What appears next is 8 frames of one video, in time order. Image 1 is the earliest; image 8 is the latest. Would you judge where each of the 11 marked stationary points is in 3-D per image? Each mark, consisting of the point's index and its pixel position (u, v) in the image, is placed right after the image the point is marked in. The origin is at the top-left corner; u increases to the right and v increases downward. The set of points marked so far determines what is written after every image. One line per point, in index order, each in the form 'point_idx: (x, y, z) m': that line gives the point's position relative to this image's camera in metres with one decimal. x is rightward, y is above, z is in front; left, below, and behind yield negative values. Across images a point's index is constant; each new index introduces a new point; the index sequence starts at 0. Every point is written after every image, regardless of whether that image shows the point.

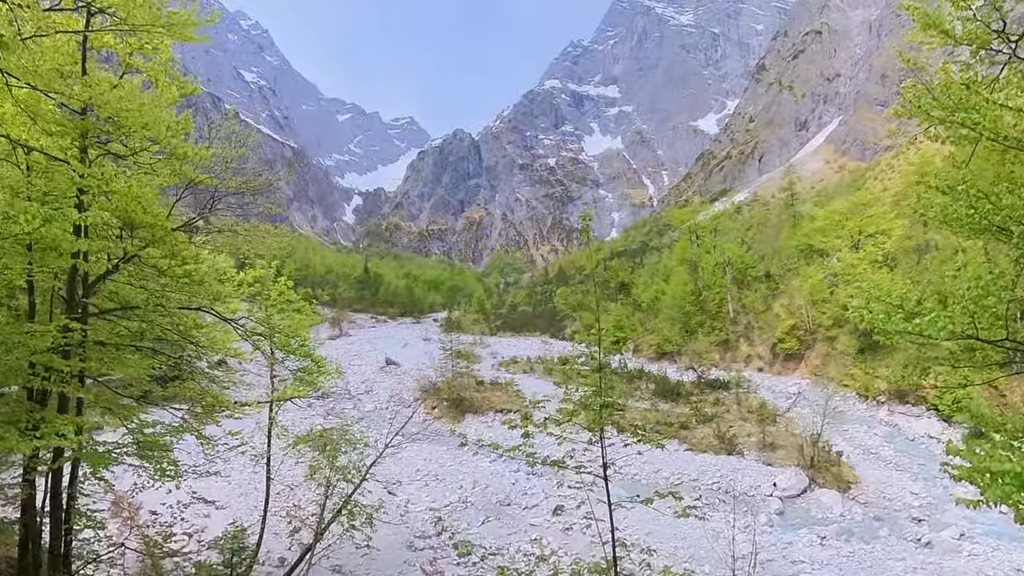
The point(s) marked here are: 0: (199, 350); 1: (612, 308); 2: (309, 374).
0: (-5.3, -1.2, +11.6) m
1: (+1.7, -0.3, +11.5) m
2: (-3.5, -1.6, +11.6) m
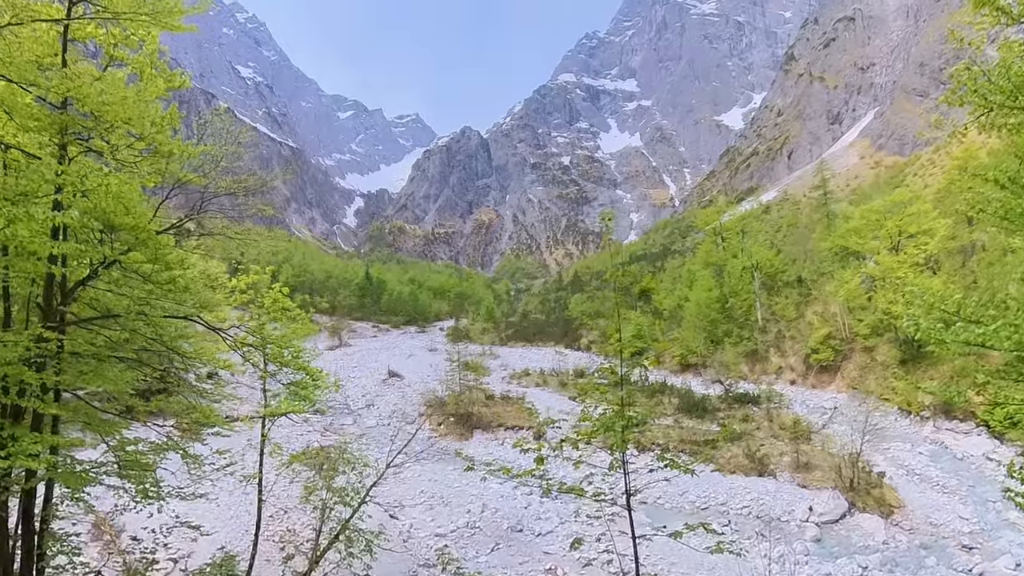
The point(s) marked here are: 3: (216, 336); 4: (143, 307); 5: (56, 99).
0: (-5.2, -1.3, +10.8) m
1: (+1.9, -0.4, +10.5) m
2: (-3.4, -1.7, +10.7) m
3: (-5.9, -1.0, +12.9) m
4: (-5.3, -0.3, +9.9) m
5: (-6.2, +2.6, +9.3) m
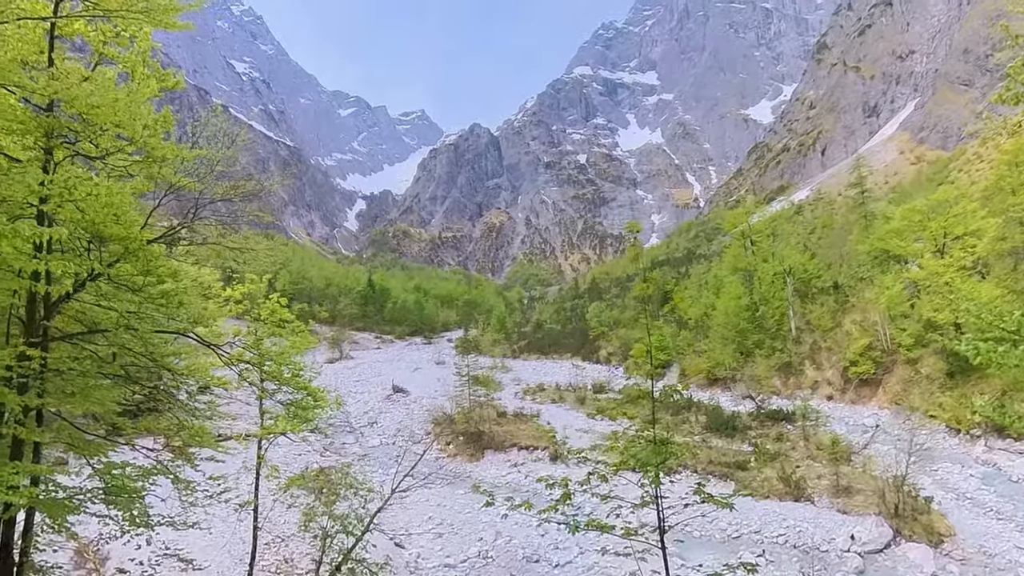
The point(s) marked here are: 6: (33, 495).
0: (-5.0, -1.5, +9.9) m
1: (+2.1, -0.6, +9.5) m
2: (-3.2, -1.9, +9.9) m
3: (-5.7, -1.2, +12.1) m
4: (-5.1, -0.5, +9.1) m
5: (-6.1, +2.4, +8.5) m
6: (-6.2, -2.7, +8.4) m
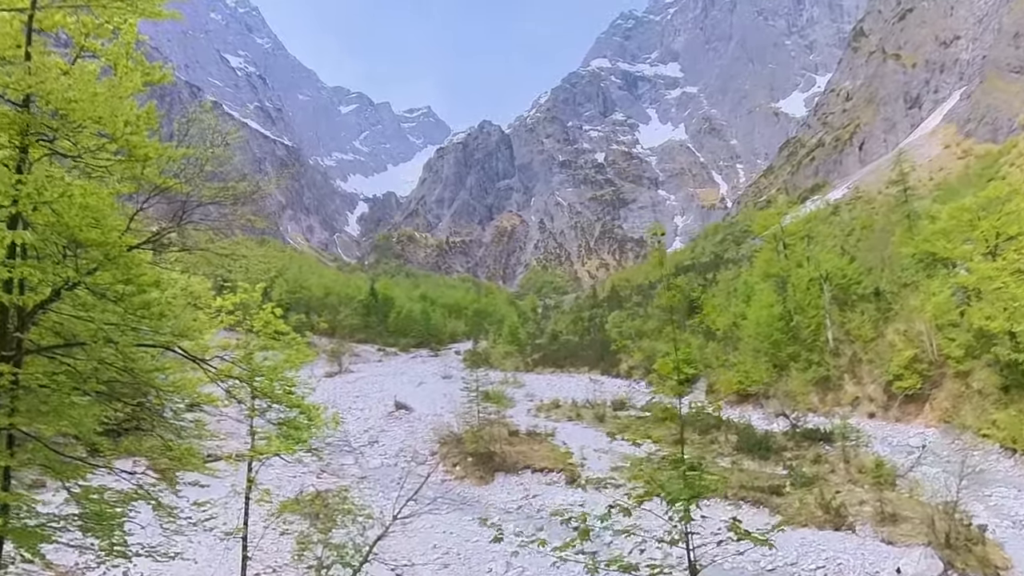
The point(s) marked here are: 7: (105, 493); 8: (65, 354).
0: (-4.8, -1.6, +9.2) m
1: (+2.2, -0.7, +8.5) m
2: (-3.0, -2.0, +9.1) m
3: (-5.5, -1.3, +11.5) m
4: (-5.0, -0.7, +8.4) m
5: (-6.0, +2.2, +7.8) m
6: (-6.1, -2.8, +7.8) m
7: (-5.2, -2.6, +8.4) m
8: (-5.6, -0.9, +8.4) m
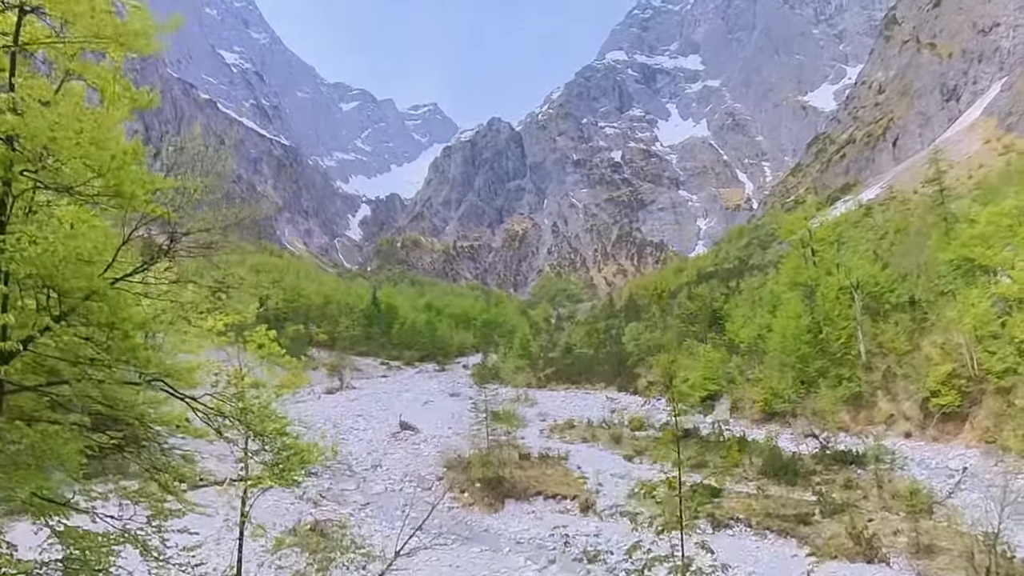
0: (-4.7, -1.9, +8.6) m
1: (+2.3, -1.0, +7.8) m
2: (-2.9, -2.3, +8.5) m
3: (-5.3, -1.5, +10.8) m
4: (-4.9, -0.9, +7.7) m
5: (-5.8, +2.0, +7.1) m
6: (-5.9, -3.1, +7.2) m
7: (-5.0, -2.9, +7.8) m
8: (-5.5, -1.2, +7.7) m
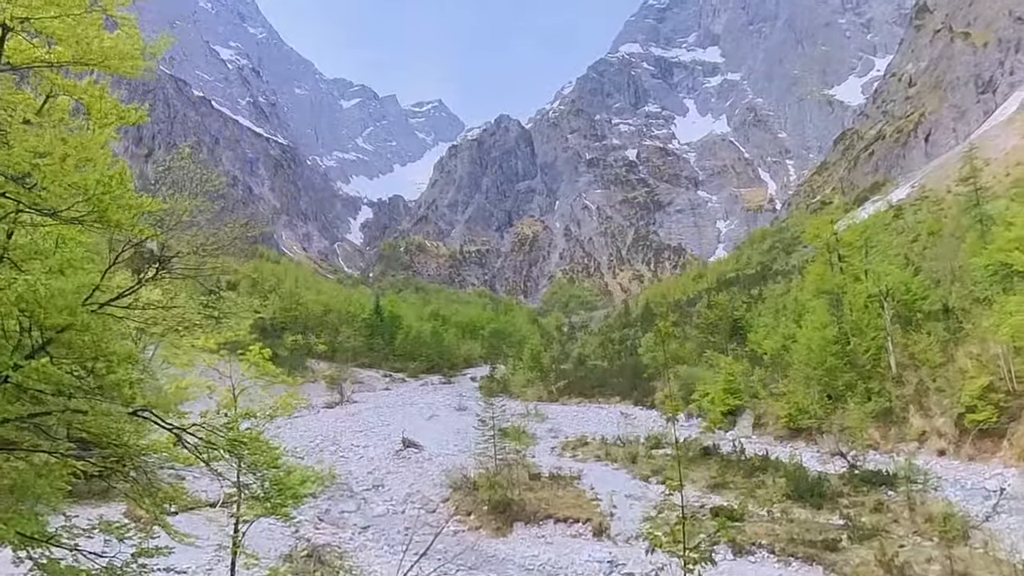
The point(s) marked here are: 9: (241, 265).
0: (-4.5, -2.0, +8.1) m
1: (+2.5, -1.2, +7.2) m
2: (-2.8, -2.4, +8.0) m
3: (-5.1, -1.6, +10.3) m
4: (-4.7, -1.1, +7.2) m
5: (-5.7, +1.8, +6.5) m
6: (-5.8, -3.3, +6.7) m
7: (-4.9, -3.1, +7.4) m
8: (-5.4, -1.4, +7.2) m
9: (-4.0, +0.5, +9.8) m
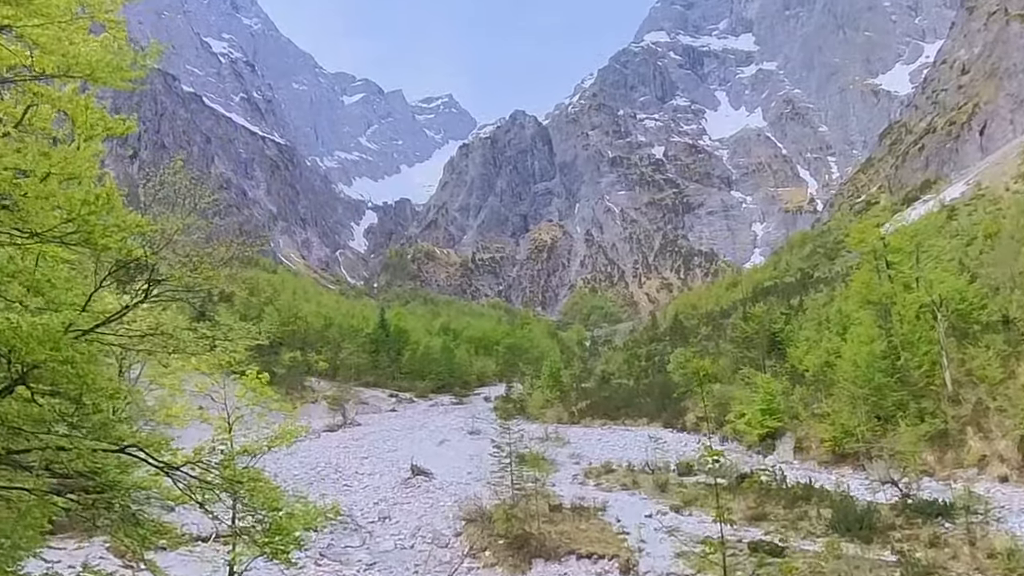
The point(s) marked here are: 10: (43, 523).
0: (-4.3, -2.3, +7.4) m
1: (+2.6, -1.4, +6.3) m
2: (-2.6, -2.6, +7.2) m
3: (-4.9, -1.8, +9.6) m
4: (-4.6, -1.3, +6.5) m
5: (-5.5, +1.5, +5.8) m
6: (-5.6, -3.5, +6.1) m
7: (-4.7, -3.3, +6.7) m
8: (-5.2, -1.6, +6.5) m
9: (-3.7, +0.3, +9.0) m
10: (-5.1, -2.5, +7.0) m
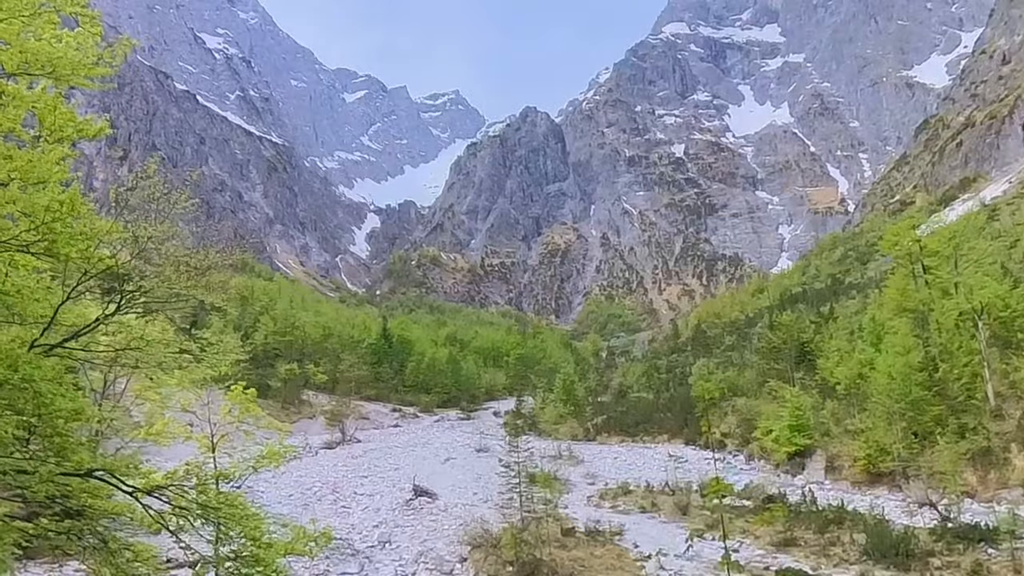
0: (-4.2, -2.4, +6.9) m
1: (+2.7, -1.5, +5.7) m
2: (-2.5, -2.8, +6.7) m
3: (-4.7, -1.9, +9.1) m
4: (-4.5, -1.5, +6.0) m
5: (-5.5, +1.4, +5.3) m
6: (-5.5, -3.7, +5.6) m
7: (-4.6, -3.4, +6.2) m
8: (-5.1, -1.7, +6.0) m
9: (-3.6, +0.2, +8.5) m
10: (-5.0, -2.6, +6.6) m
